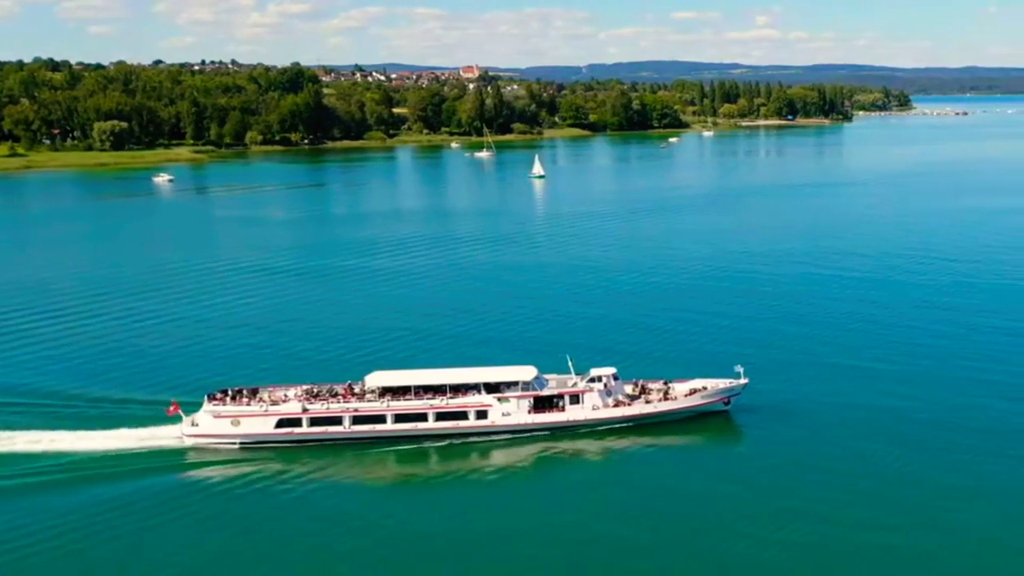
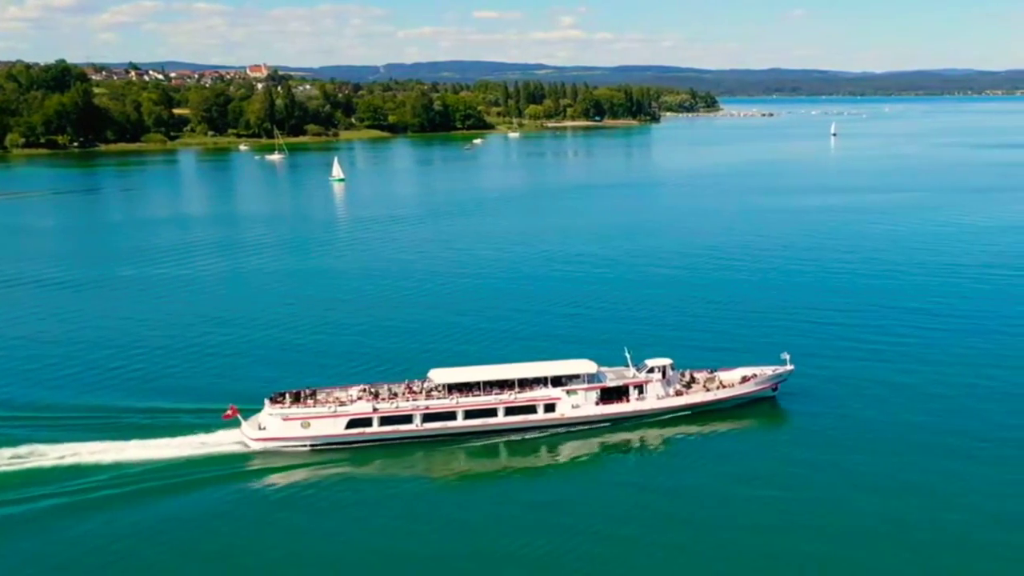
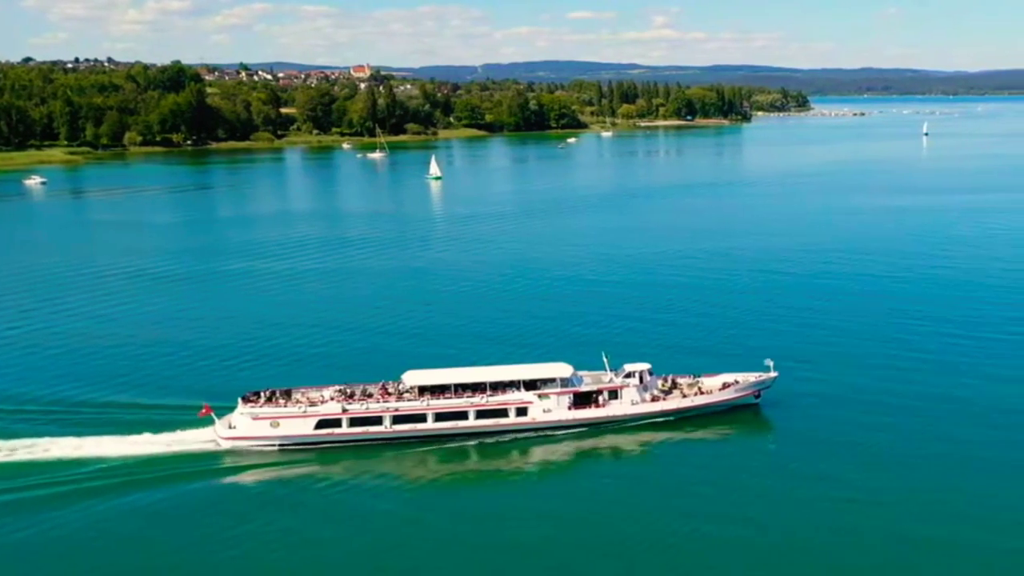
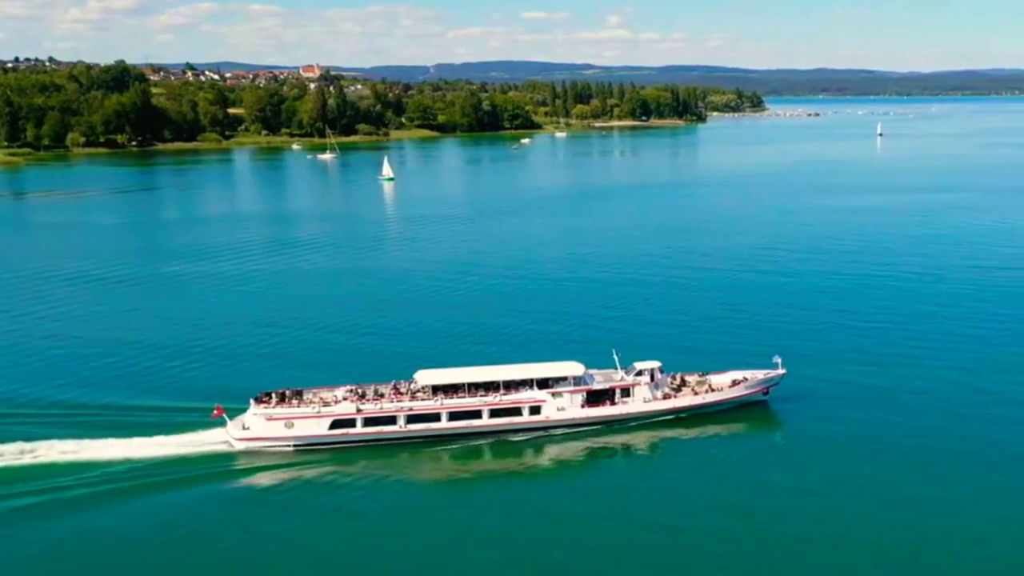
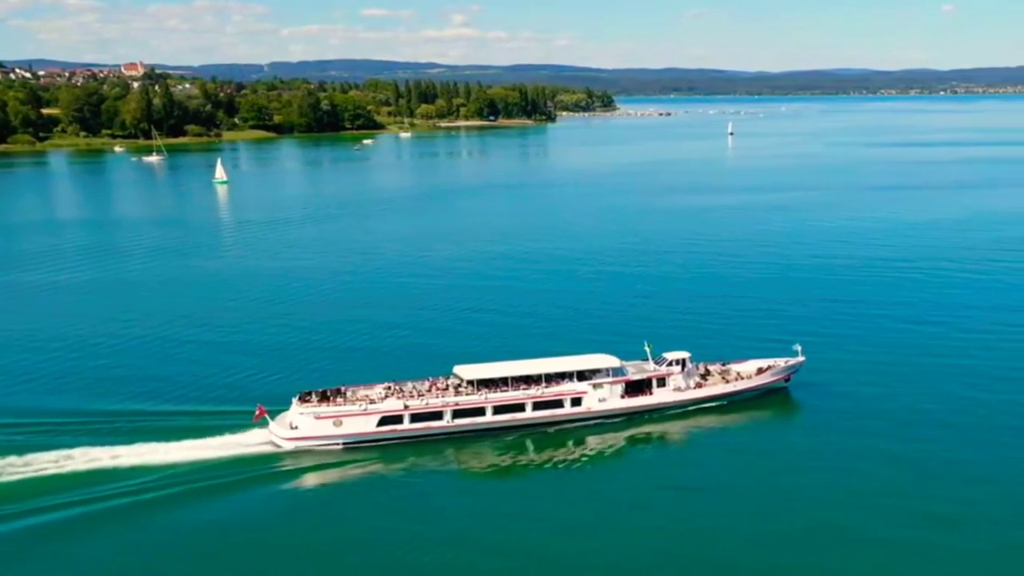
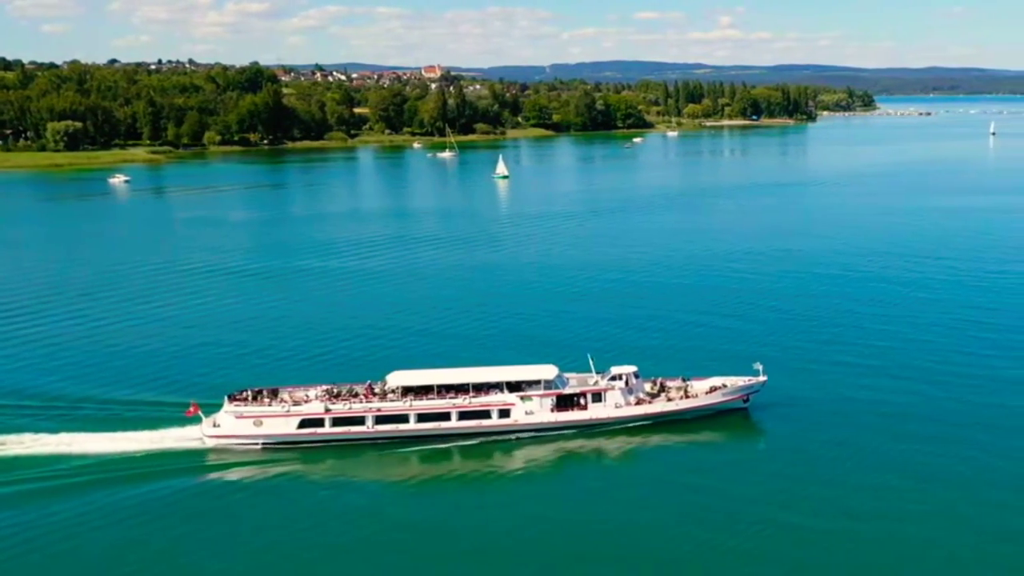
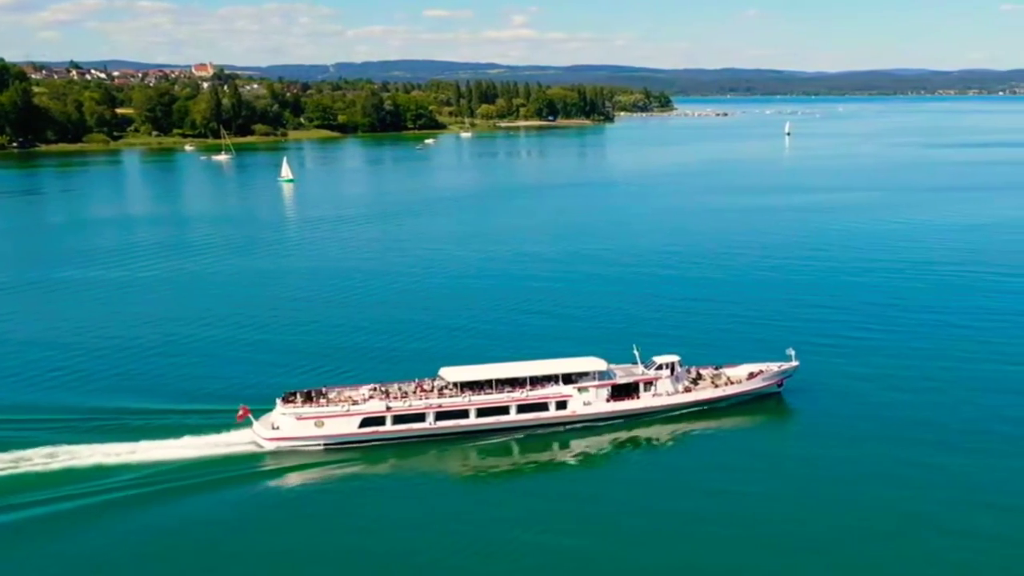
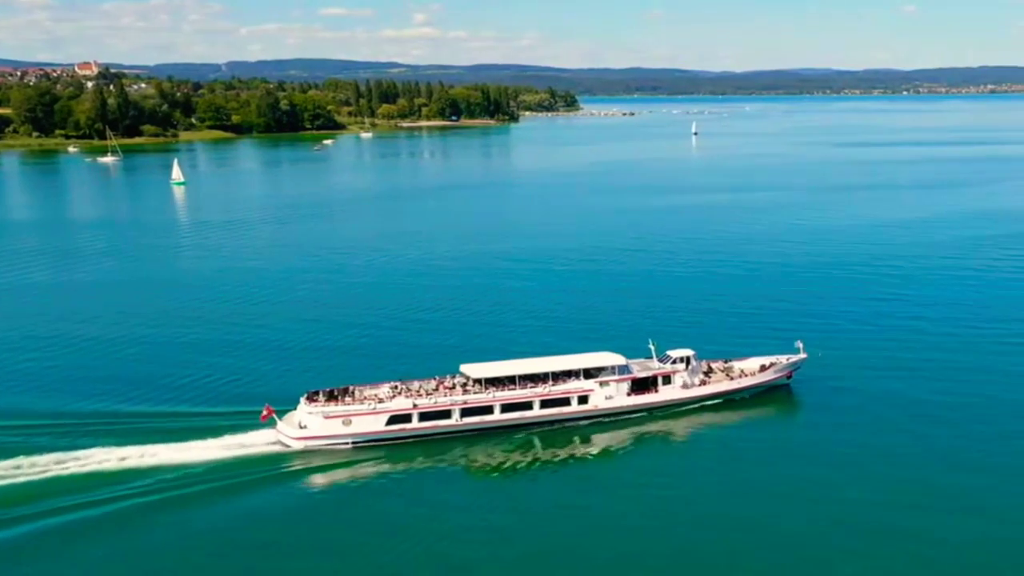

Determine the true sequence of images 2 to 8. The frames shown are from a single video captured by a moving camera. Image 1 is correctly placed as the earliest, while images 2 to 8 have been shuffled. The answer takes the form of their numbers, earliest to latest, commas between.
6, 3, 4, 2, 7, 5, 8
